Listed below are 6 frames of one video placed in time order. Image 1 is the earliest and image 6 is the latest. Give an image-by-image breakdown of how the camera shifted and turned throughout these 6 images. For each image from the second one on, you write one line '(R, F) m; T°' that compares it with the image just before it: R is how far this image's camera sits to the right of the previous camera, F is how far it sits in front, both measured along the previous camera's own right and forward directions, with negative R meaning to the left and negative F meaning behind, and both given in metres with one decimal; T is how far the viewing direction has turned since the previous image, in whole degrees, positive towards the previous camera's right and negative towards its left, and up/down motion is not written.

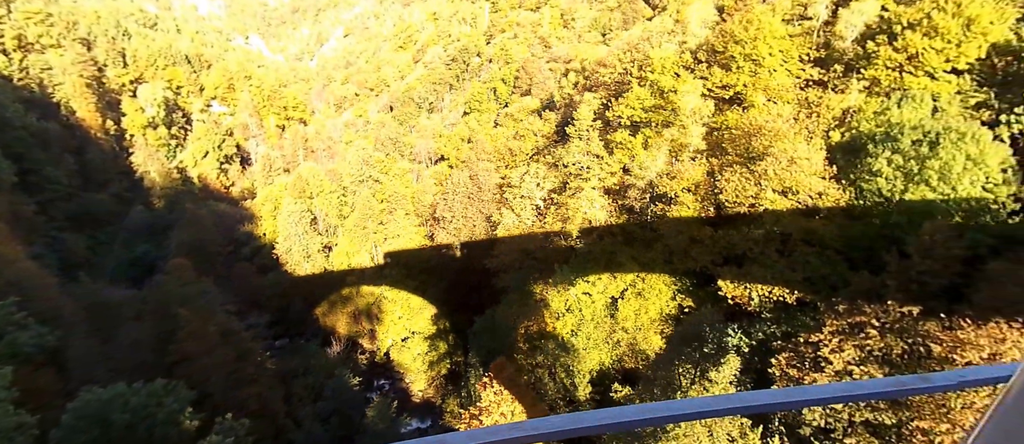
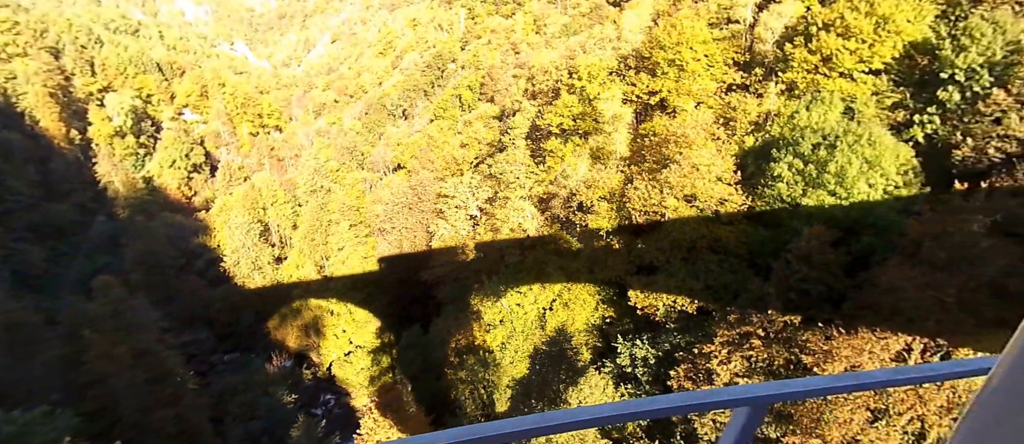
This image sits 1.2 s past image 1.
(+1.7, +0.3) m; +1°
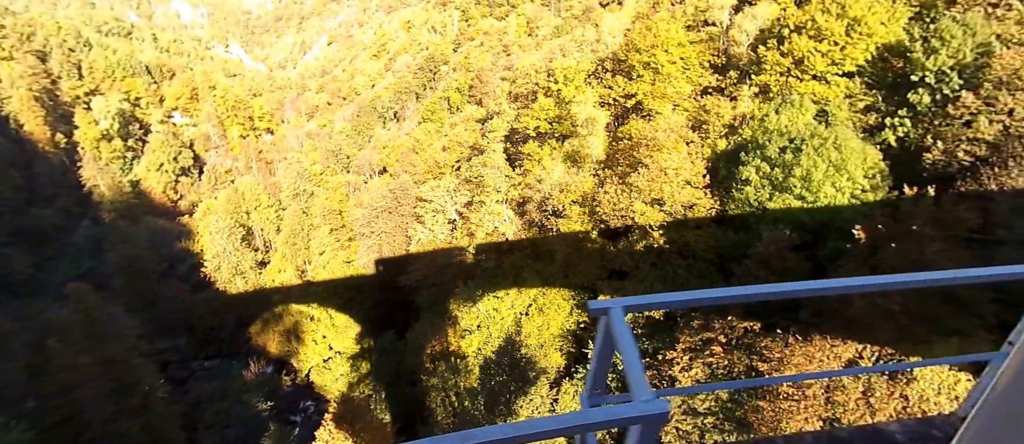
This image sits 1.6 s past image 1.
(+0.6, +0.1) m; 0°
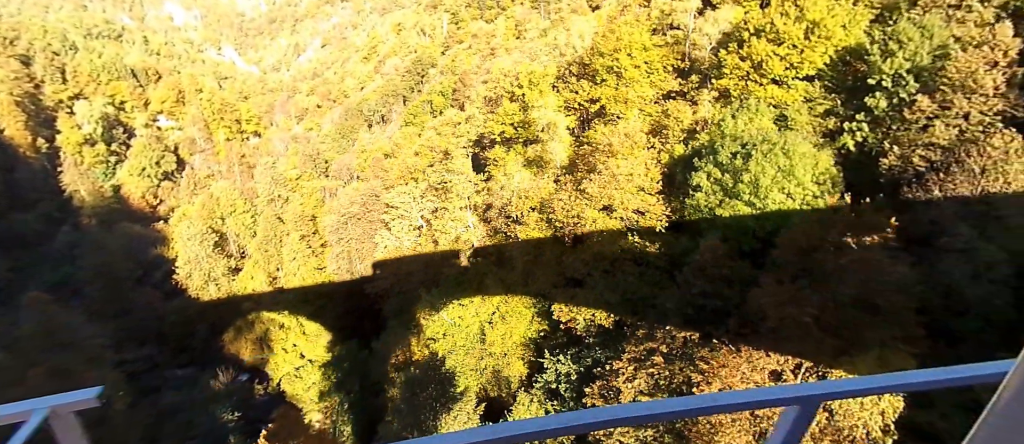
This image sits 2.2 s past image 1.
(+0.8, +0.2) m; +1°
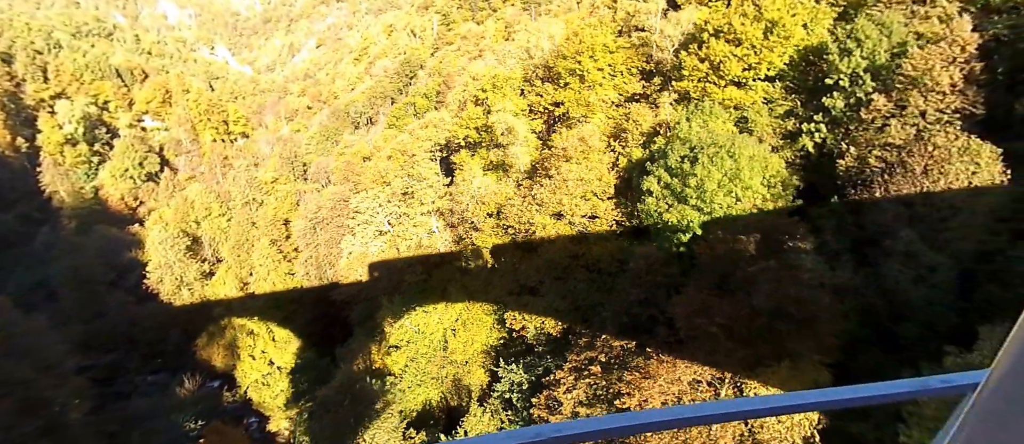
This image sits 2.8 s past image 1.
(+0.9, +0.2) m; +1°
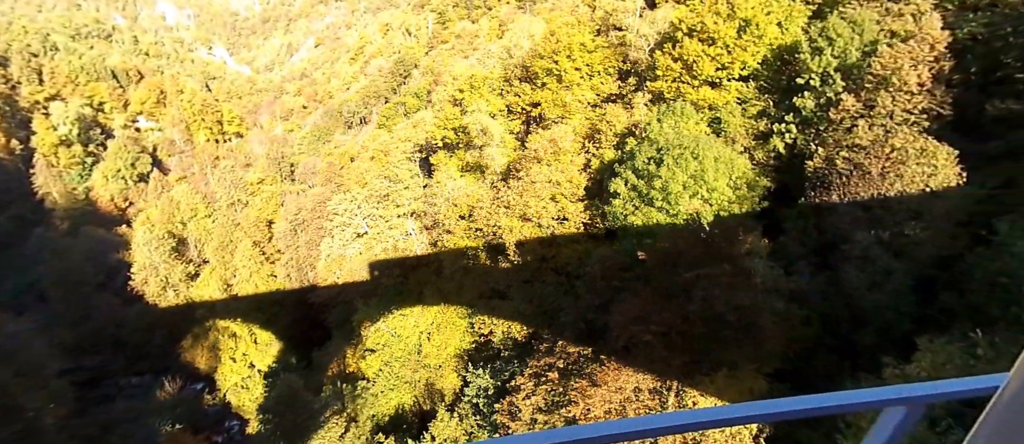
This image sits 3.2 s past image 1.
(+0.6, +0.1) m; 0°
